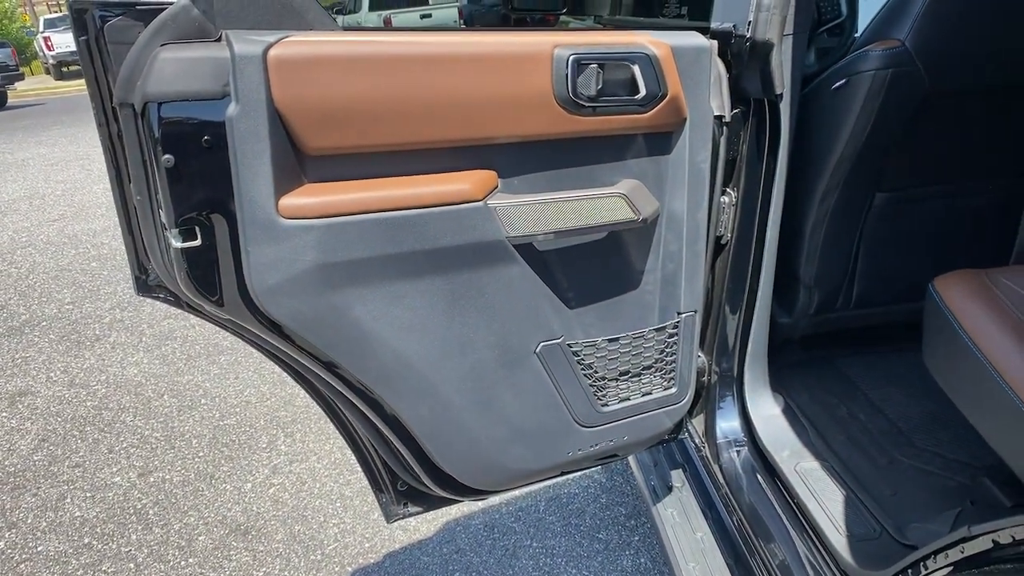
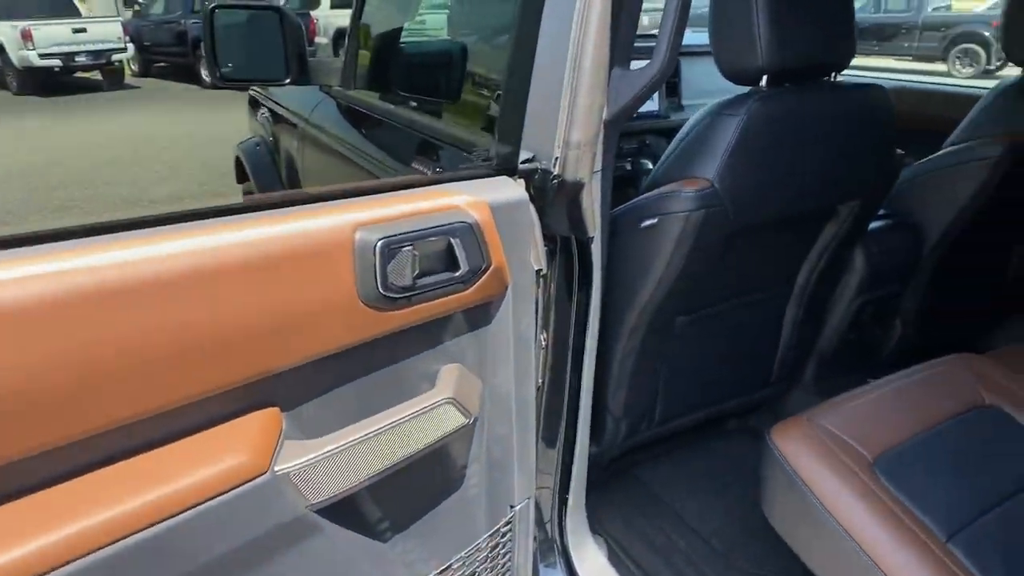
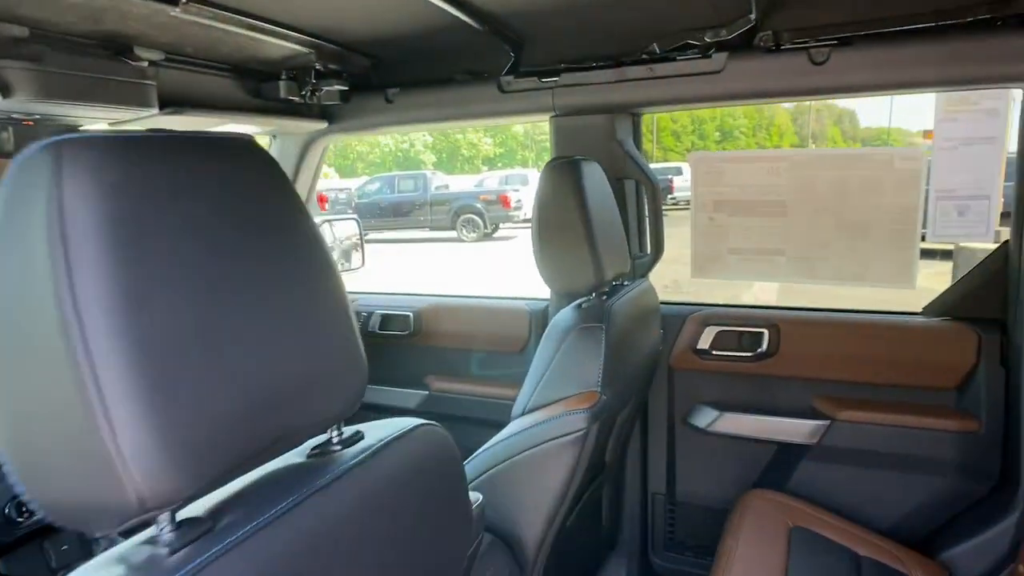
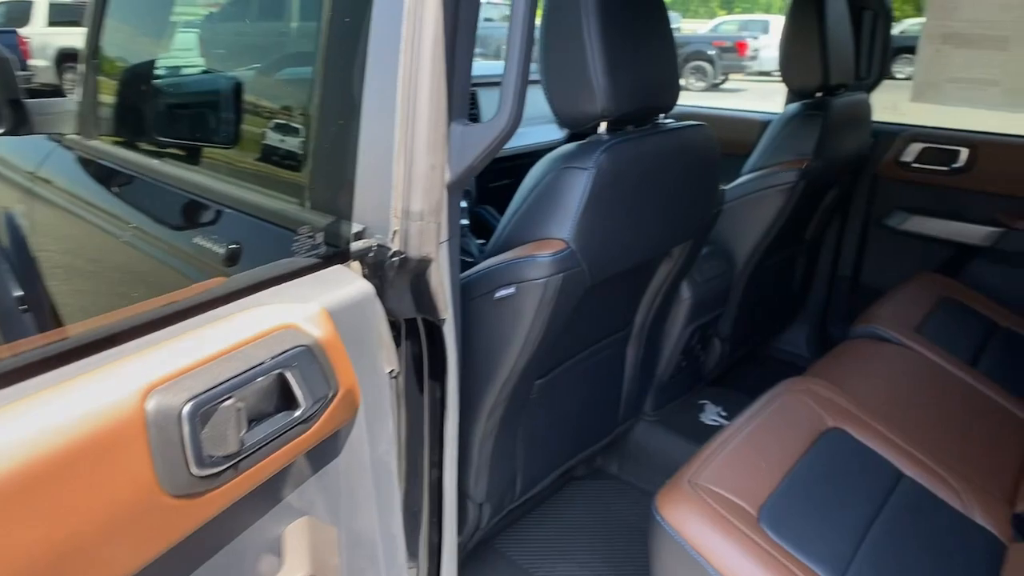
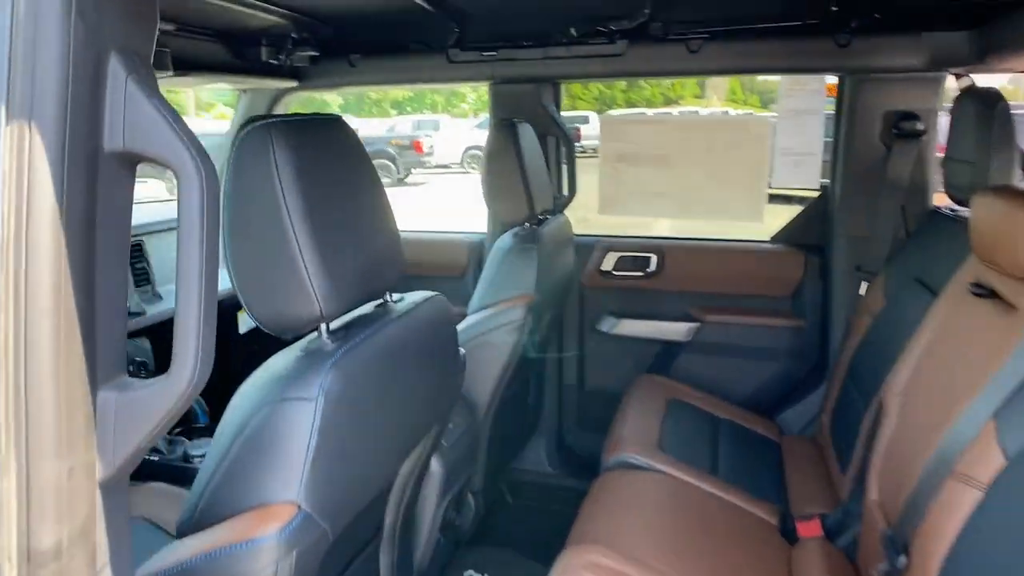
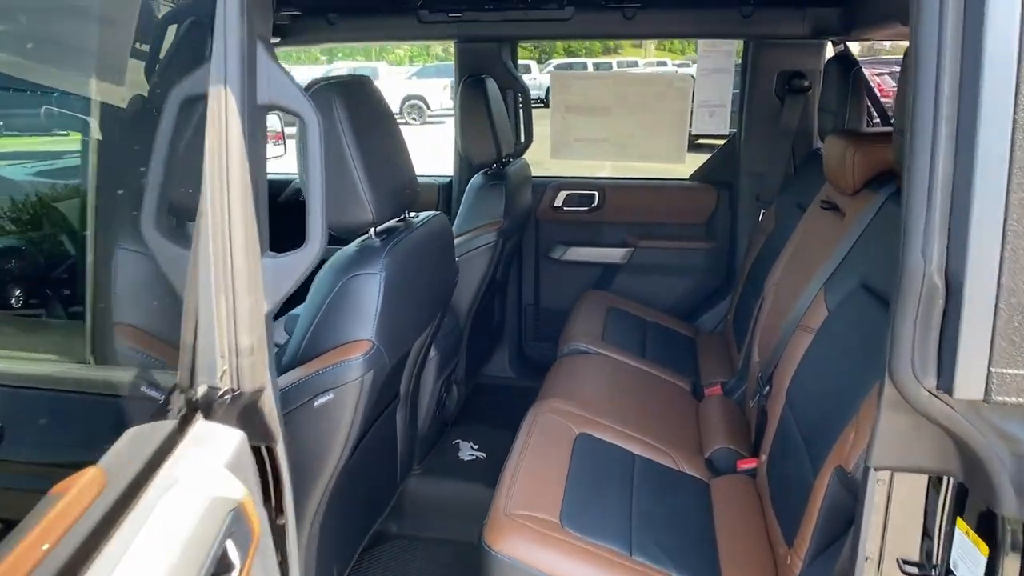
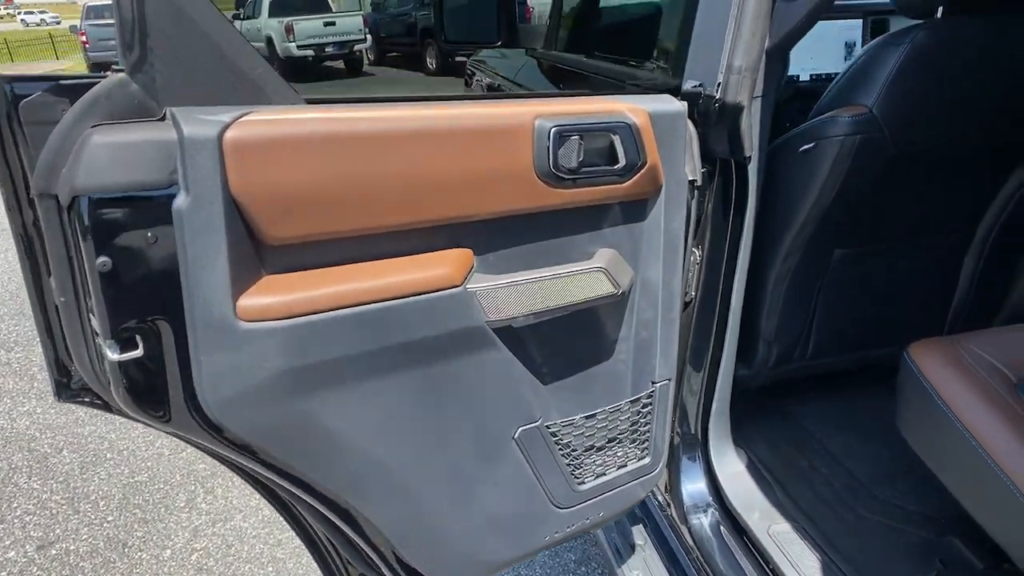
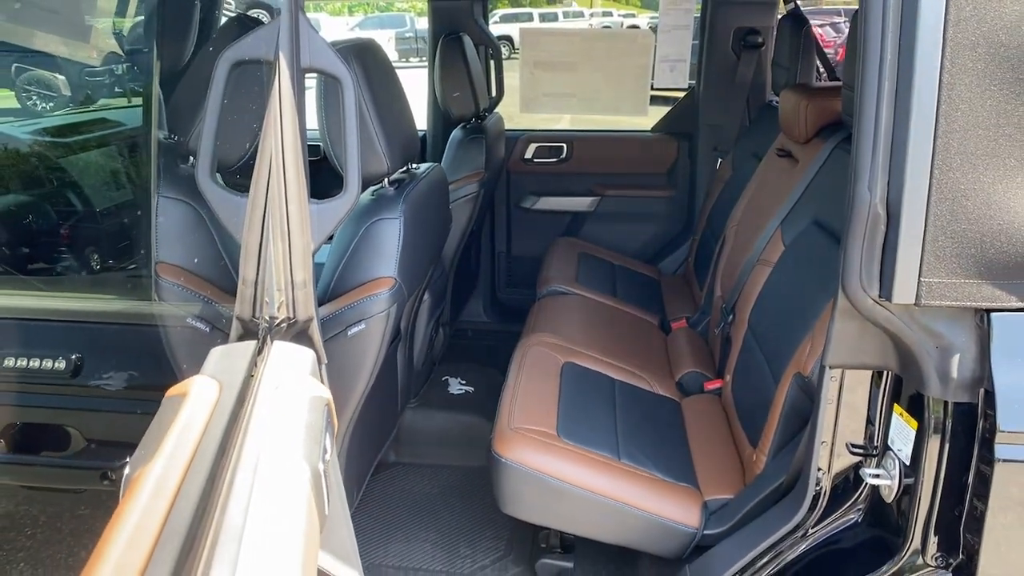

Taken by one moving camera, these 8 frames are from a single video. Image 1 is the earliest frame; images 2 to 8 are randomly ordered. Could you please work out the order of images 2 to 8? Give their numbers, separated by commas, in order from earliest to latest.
7, 2, 4, 8, 6, 5, 3
